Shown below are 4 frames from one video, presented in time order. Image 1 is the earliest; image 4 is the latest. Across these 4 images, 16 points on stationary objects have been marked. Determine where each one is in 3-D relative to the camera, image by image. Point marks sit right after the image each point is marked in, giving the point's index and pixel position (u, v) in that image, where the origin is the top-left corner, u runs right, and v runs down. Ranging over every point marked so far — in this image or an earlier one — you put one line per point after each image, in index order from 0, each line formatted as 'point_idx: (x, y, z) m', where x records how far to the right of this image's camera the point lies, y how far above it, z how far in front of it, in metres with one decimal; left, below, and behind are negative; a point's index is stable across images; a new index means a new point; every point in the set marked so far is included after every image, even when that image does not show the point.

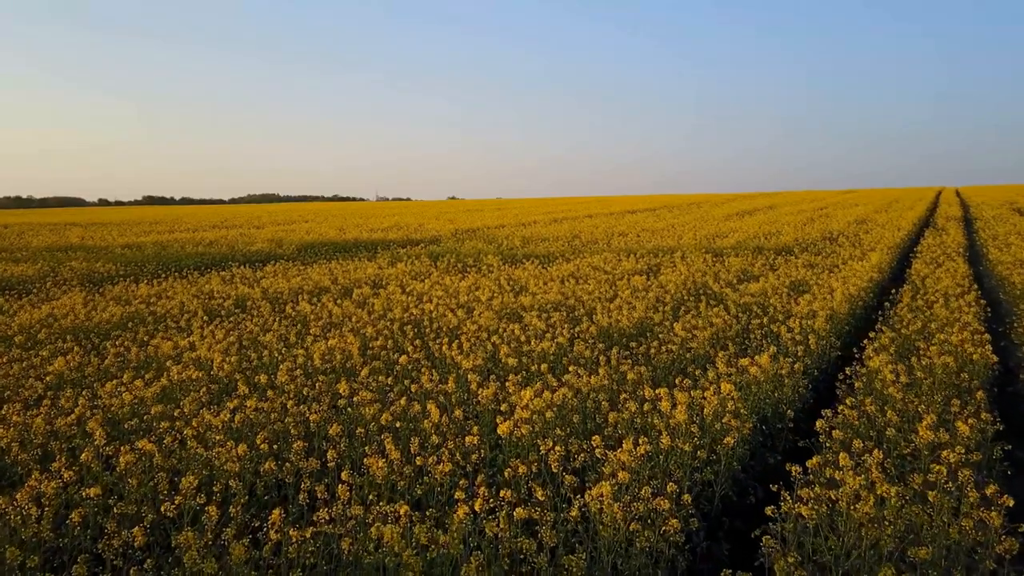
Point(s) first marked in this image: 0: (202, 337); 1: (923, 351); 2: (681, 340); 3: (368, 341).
0: (-4.3, -0.7, +8.4) m
1: (+4.8, -0.7, +7.0) m
2: (+2.2, -0.7, +7.7) m
3: (-2.0, -0.7, +8.2) m
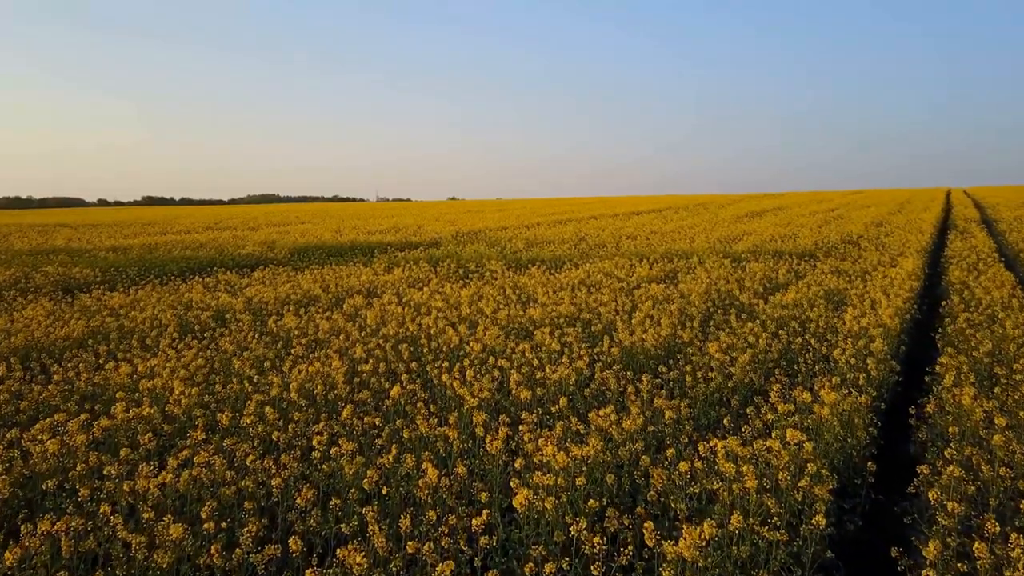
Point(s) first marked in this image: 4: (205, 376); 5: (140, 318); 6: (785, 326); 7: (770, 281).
0: (-4.2, -0.9, +7.3) m
1: (+4.9, -0.9, +5.9) m
2: (+2.3, -0.9, +6.6) m
3: (-1.8, -0.9, +7.1) m
4: (-3.4, -1.0, +6.6) m
5: (-6.0, -0.5, +9.7) m
6: (+3.9, -0.5, +8.5) m
7: (+5.4, +0.1, +12.4) m
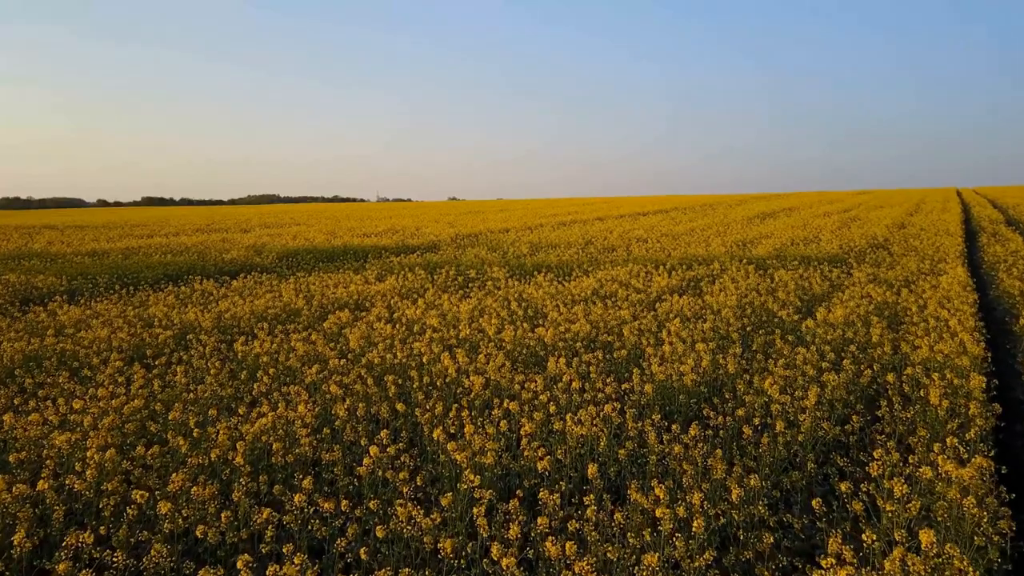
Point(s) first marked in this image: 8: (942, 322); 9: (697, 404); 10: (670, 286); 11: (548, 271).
0: (-4.1, -1.1, +6.0) m
1: (+5.0, -1.1, +4.6) m
2: (+2.4, -1.1, +5.3) m
3: (-1.7, -1.1, +5.8) m
4: (-3.3, -1.2, +5.2) m
5: (-6.0, -0.7, +8.4) m
6: (+3.9, -0.8, +7.1) m
7: (+5.4, -0.1, +11.1) m
8: (+5.9, -0.5, +8.3) m
9: (+1.8, -1.1, +5.7) m
10: (+3.1, +0.1, +11.6) m
11: (+0.9, +0.4, +14.3) m
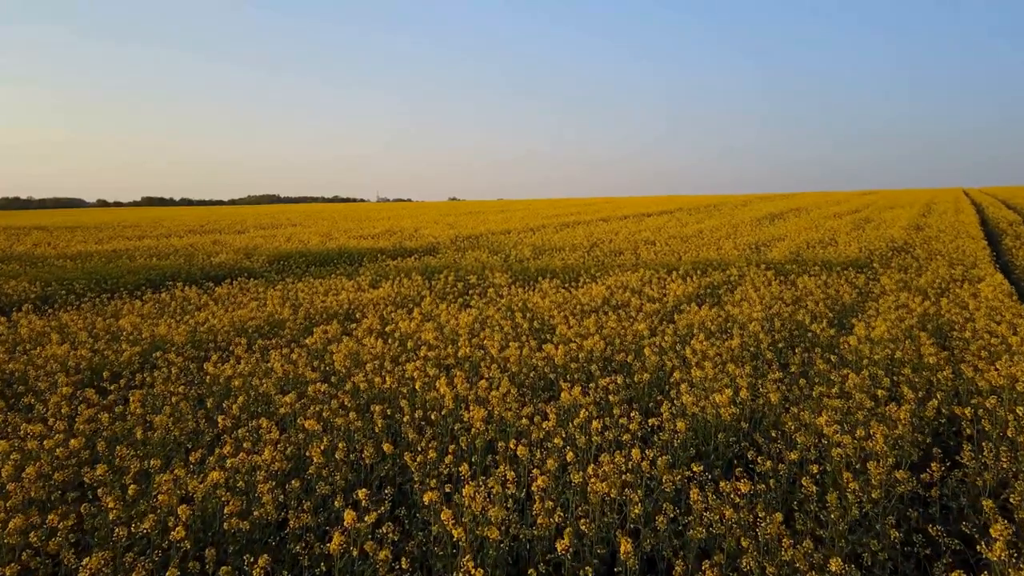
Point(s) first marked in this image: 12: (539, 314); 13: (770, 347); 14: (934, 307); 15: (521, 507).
0: (-4.0, -1.2, +5.1) m
1: (+5.1, -1.3, +3.7) m
2: (+2.4, -1.3, +4.4) m
3: (-1.7, -1.3, +4.9) m
4: (-3.2, -1.3, +4.3) m
5: (-5.9, -0.9, +7.5) m
6: (+4.0, -0.9, +6.2) m
7: (+5.5, -0.2, +10.2) m
8: (+6.0, -0.6, +7.4) m
9: (+1.8, -1.3, +4.8) m
10: (+3.1, -0.1, +10.7) m
11: (+0.9, +0.2, +13.4) m
12: (+0.4, -0.4, +9.5) m
13: (+3.1, -0.7, +7.3) m
14: (+6.8, -0.3, +9.6) m
15: (+0.1, -1.4, +3.9) m
